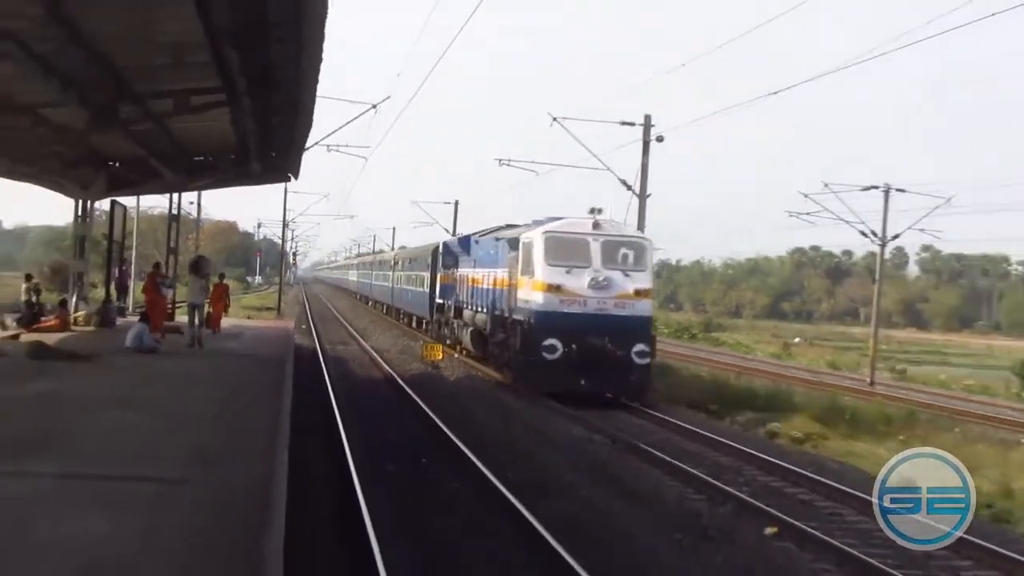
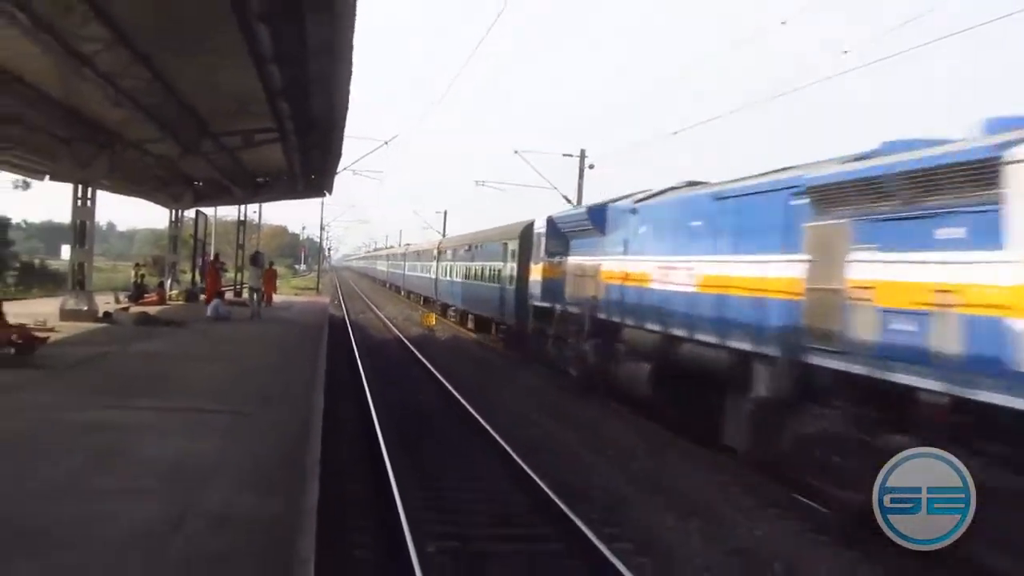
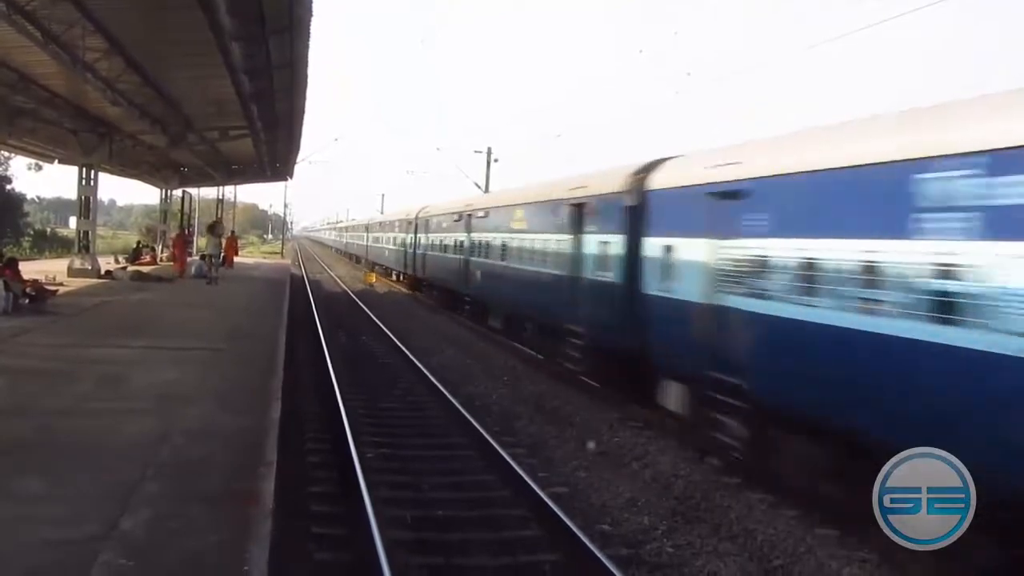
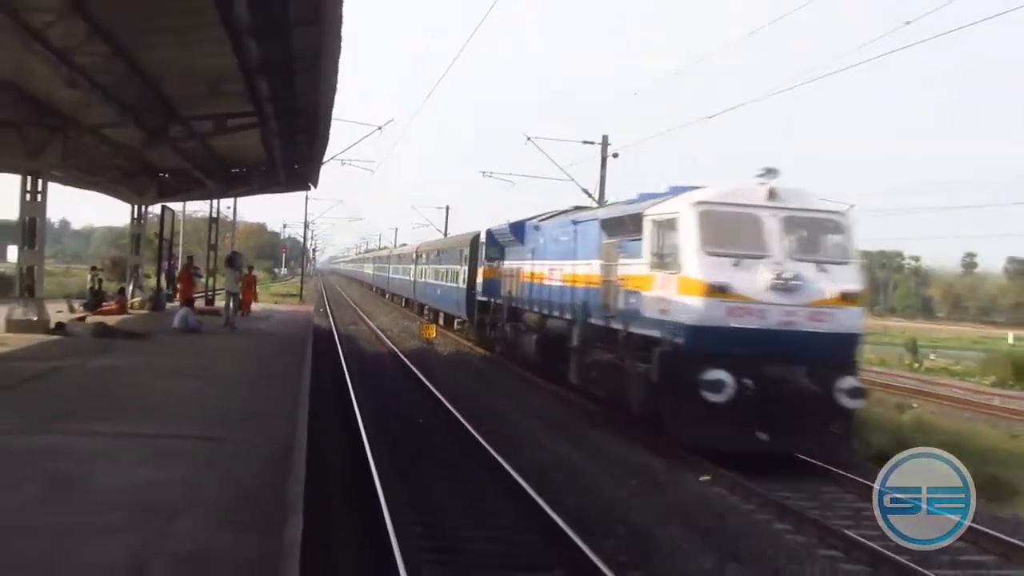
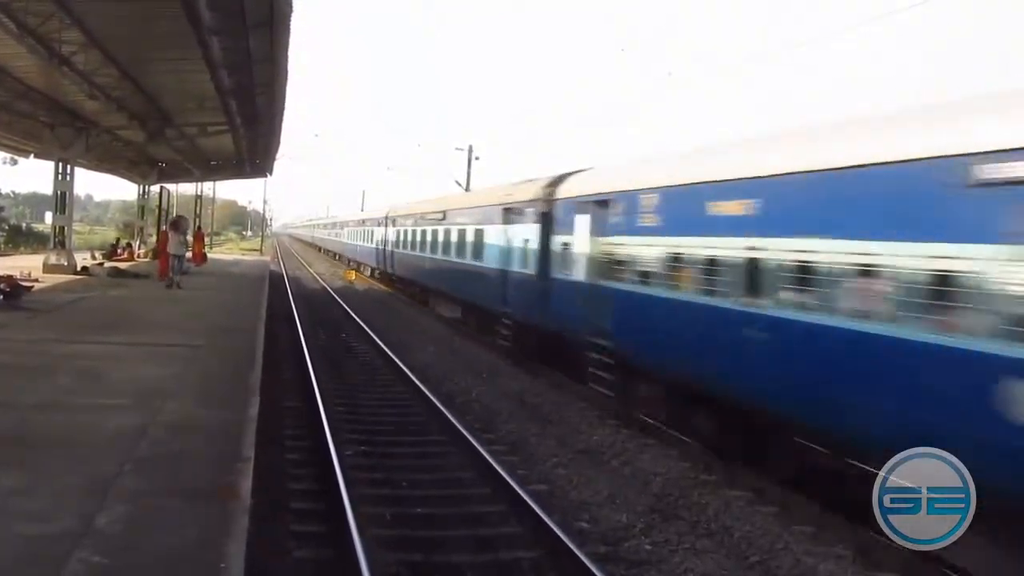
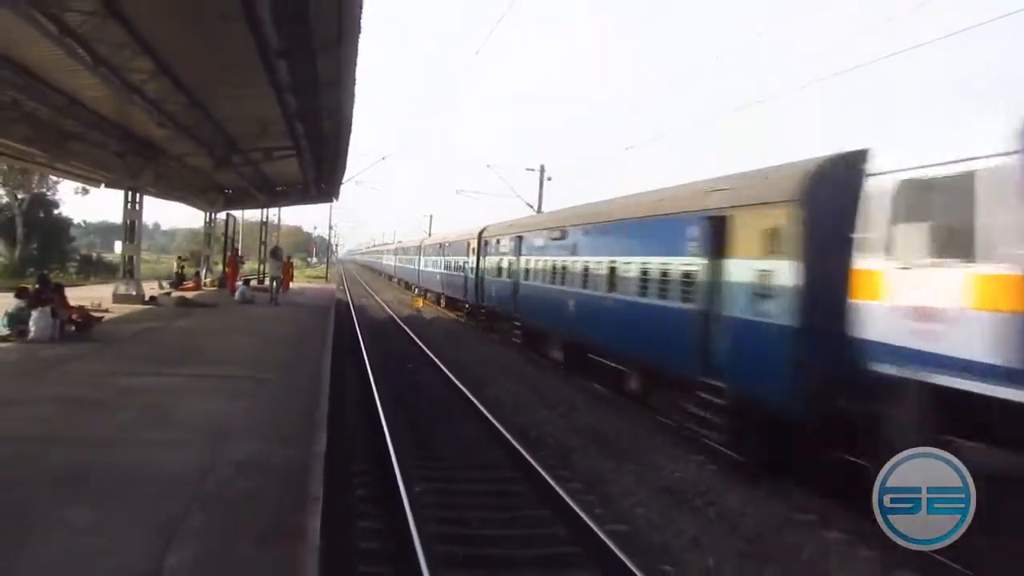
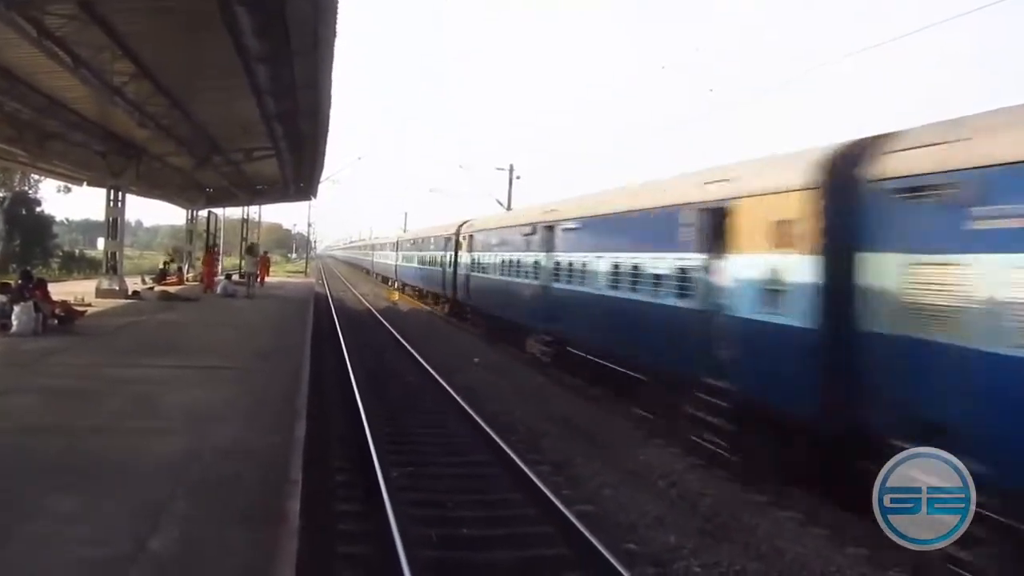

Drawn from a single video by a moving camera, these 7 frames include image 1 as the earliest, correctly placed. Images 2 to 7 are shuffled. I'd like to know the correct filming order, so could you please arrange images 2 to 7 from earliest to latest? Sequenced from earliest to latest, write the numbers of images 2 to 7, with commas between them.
4, 2, 6, 7, 3, 5
